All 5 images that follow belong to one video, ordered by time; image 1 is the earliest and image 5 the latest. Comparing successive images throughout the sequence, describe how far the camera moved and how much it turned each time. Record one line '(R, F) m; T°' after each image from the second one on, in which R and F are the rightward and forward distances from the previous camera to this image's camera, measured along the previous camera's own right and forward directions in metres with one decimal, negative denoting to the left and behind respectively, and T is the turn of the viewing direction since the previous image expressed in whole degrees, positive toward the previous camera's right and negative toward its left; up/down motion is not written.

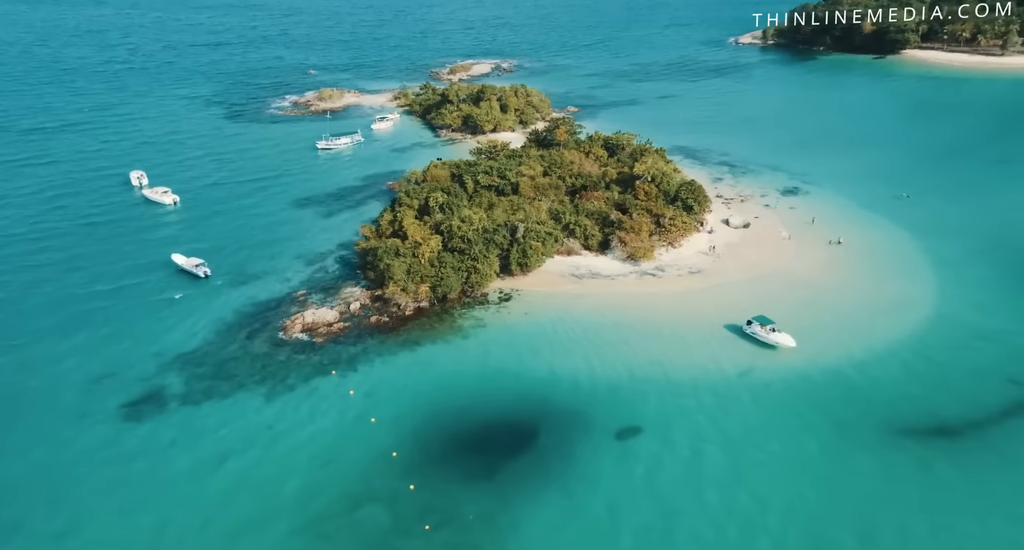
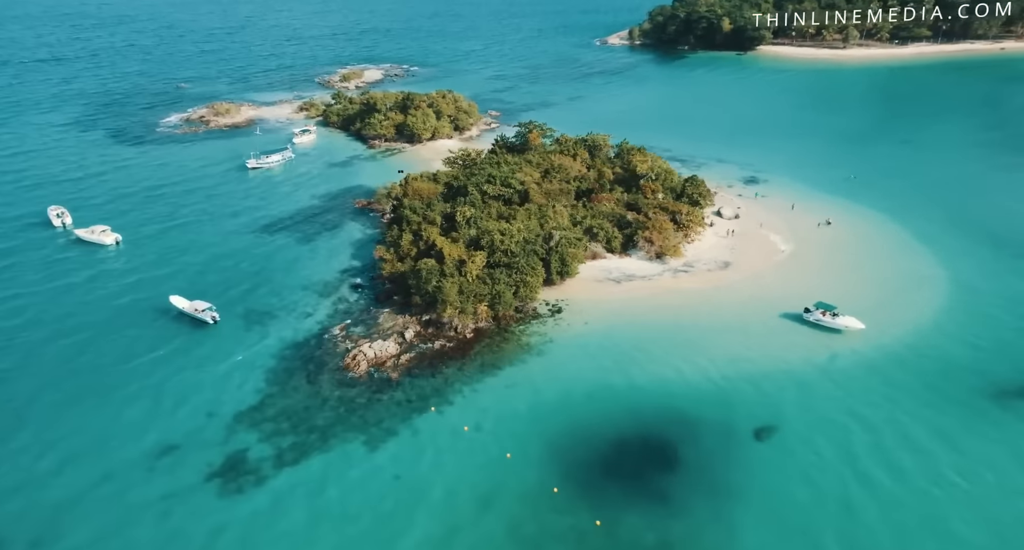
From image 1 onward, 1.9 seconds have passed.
(-11.5, +2.9) m; +11°
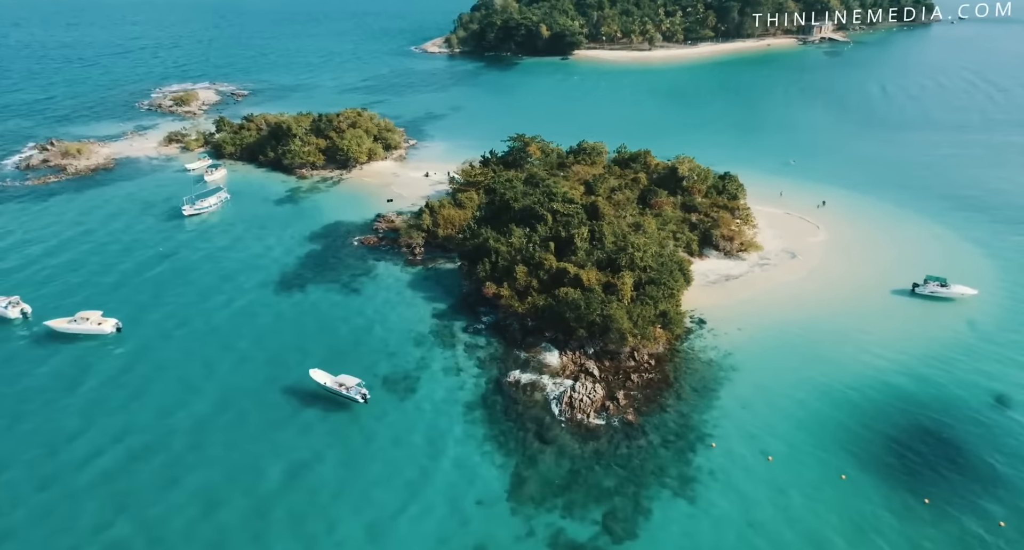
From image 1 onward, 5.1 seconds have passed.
(-21.3, +5.8) m; +17°
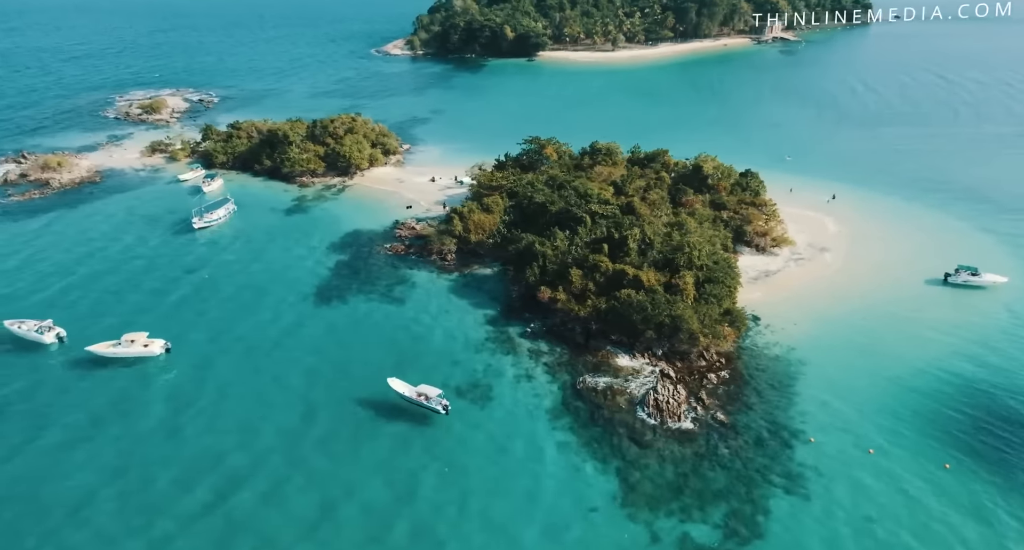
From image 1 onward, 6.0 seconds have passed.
(-6.8, +0.4) m; +4°
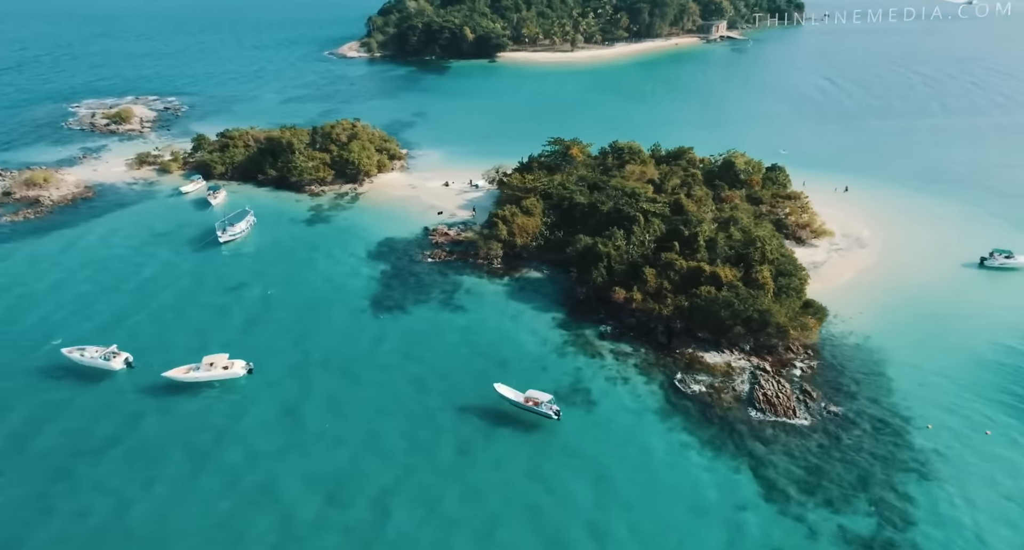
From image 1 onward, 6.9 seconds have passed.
(-8.7, +0.4) m; +4°
